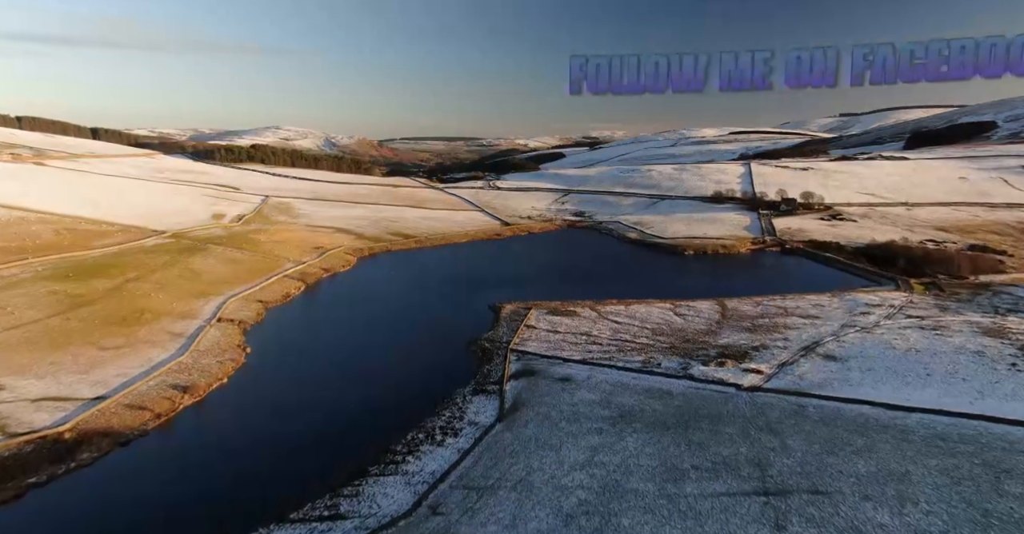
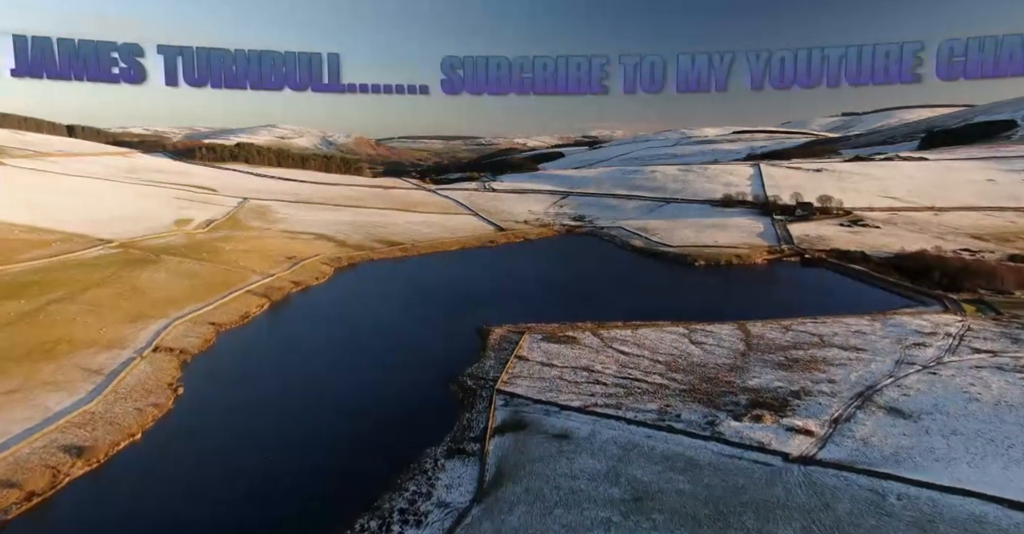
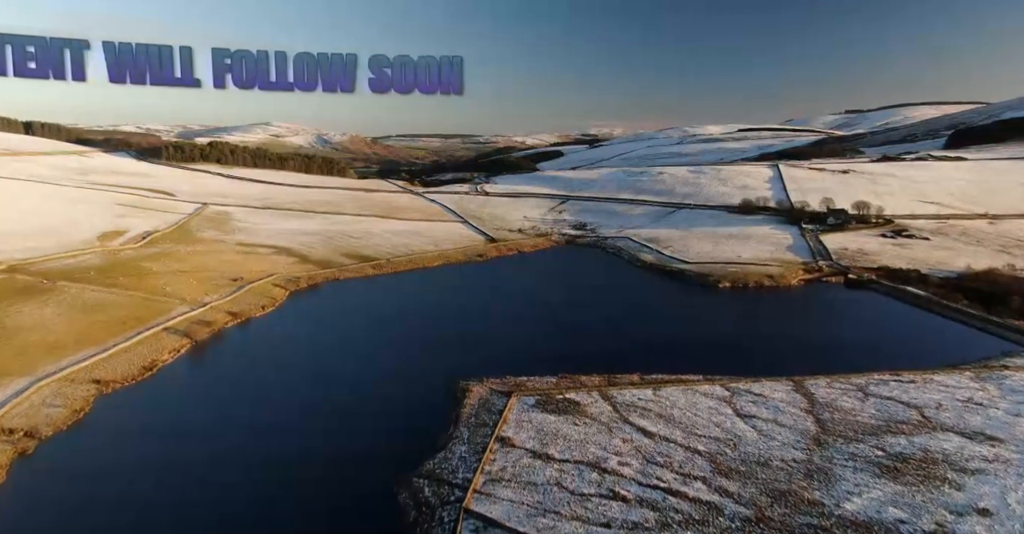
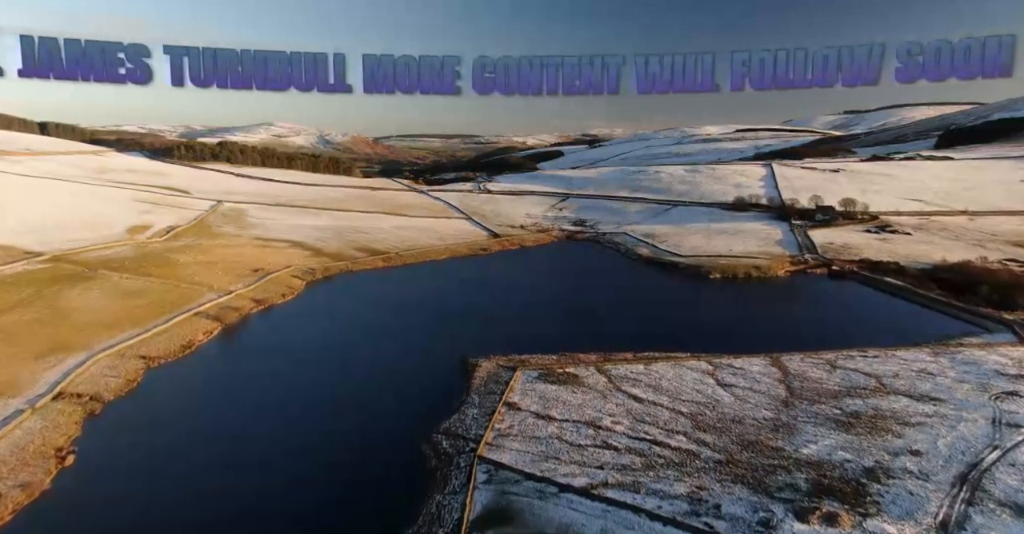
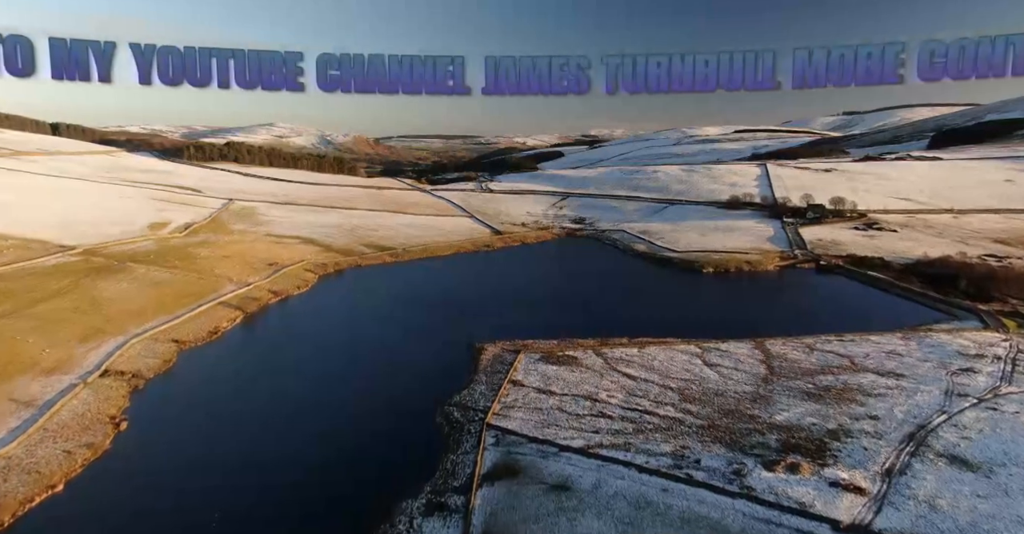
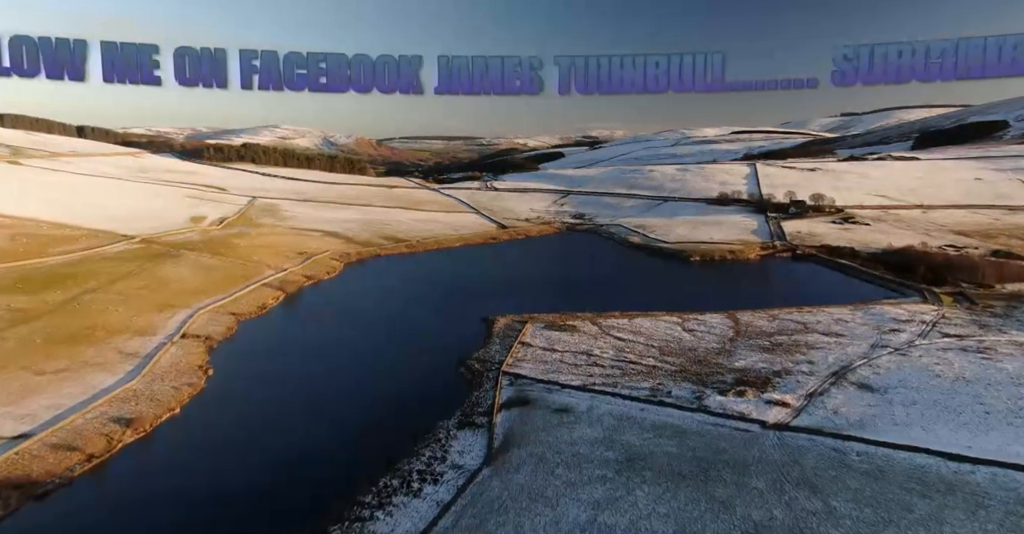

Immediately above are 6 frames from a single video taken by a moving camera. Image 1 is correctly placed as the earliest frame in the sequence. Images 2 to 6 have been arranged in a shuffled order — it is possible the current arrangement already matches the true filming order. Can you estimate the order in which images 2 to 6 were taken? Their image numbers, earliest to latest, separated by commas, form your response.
6, 2, 5, 4, 3
